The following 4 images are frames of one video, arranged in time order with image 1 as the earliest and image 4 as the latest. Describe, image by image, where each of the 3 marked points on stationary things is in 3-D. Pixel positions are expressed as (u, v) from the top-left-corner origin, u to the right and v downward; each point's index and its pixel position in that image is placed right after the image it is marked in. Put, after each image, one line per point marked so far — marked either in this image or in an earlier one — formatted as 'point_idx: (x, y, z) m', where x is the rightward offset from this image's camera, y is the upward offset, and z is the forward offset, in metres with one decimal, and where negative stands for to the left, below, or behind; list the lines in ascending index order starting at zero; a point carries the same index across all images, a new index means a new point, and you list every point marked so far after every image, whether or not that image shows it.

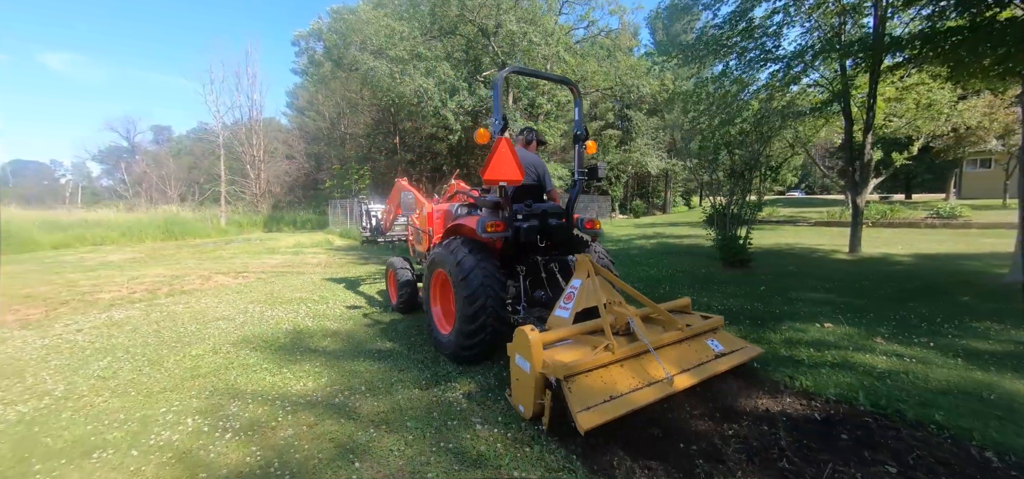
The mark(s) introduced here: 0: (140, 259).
0: (-8.7, -0.5, +9.2) m
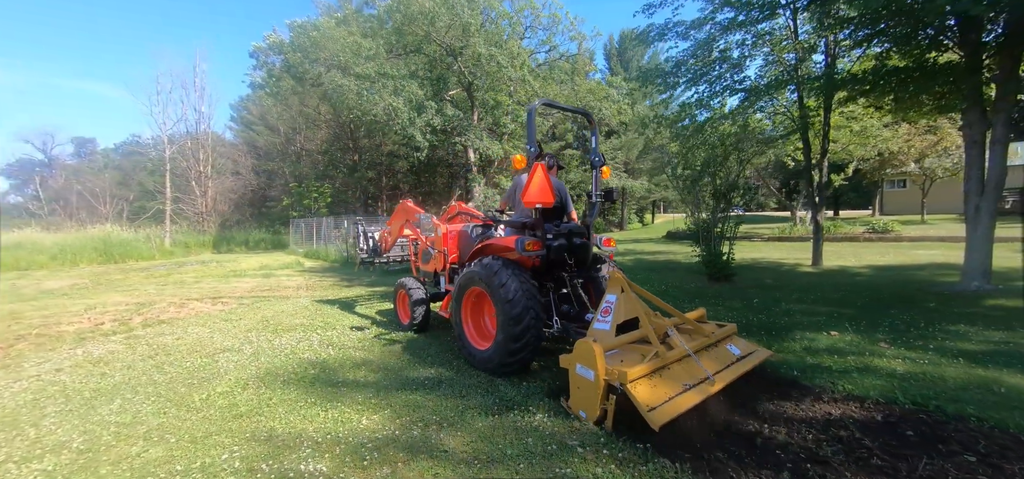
0: (-8.9, -1.0, +8.1) m
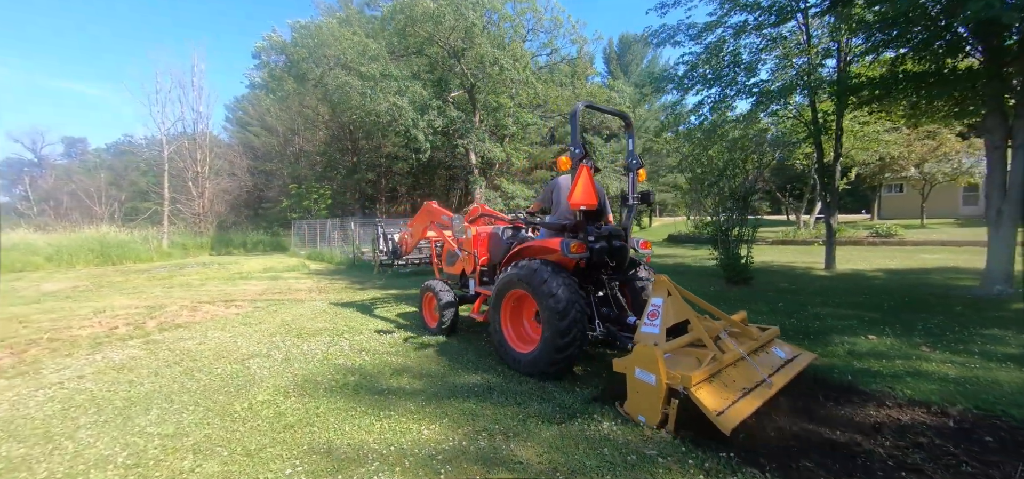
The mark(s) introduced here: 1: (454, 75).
0: (-8.6, -1.0, +7.9) m
1: (-2.7, +7.8, +18.4) m
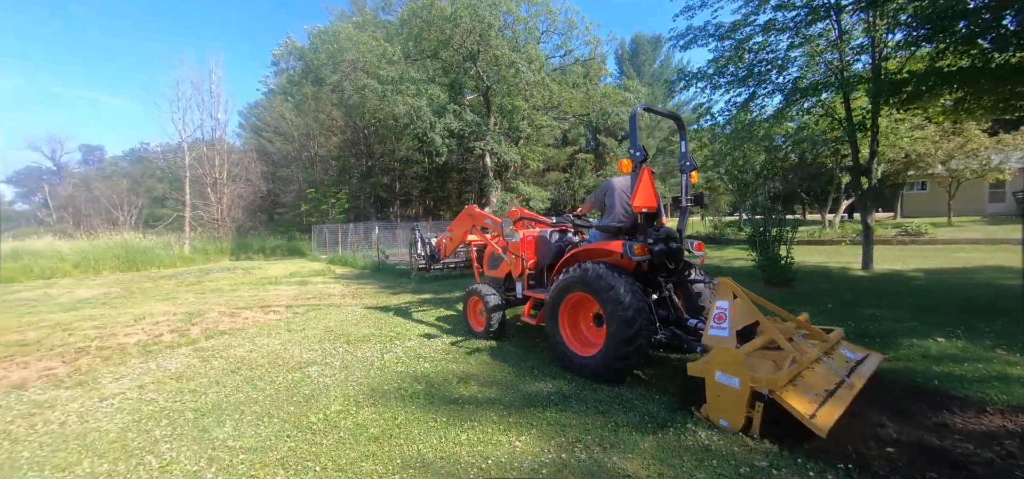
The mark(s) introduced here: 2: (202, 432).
0: (-7.9, -1.1, +7.9) m
1: (-2.0, +7.6, +18.4) m
2: (-2.0, -1.2, +2.5) m
